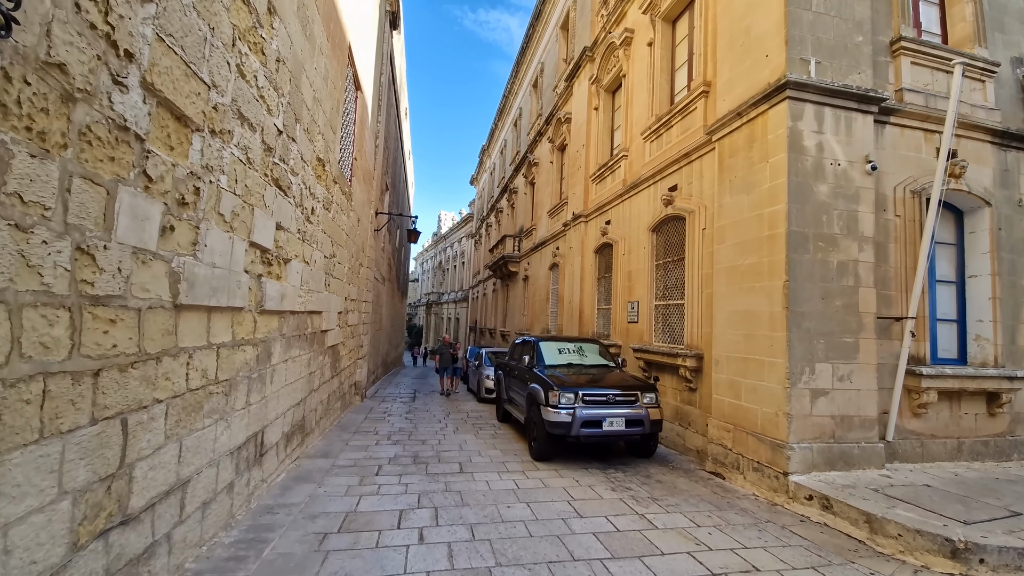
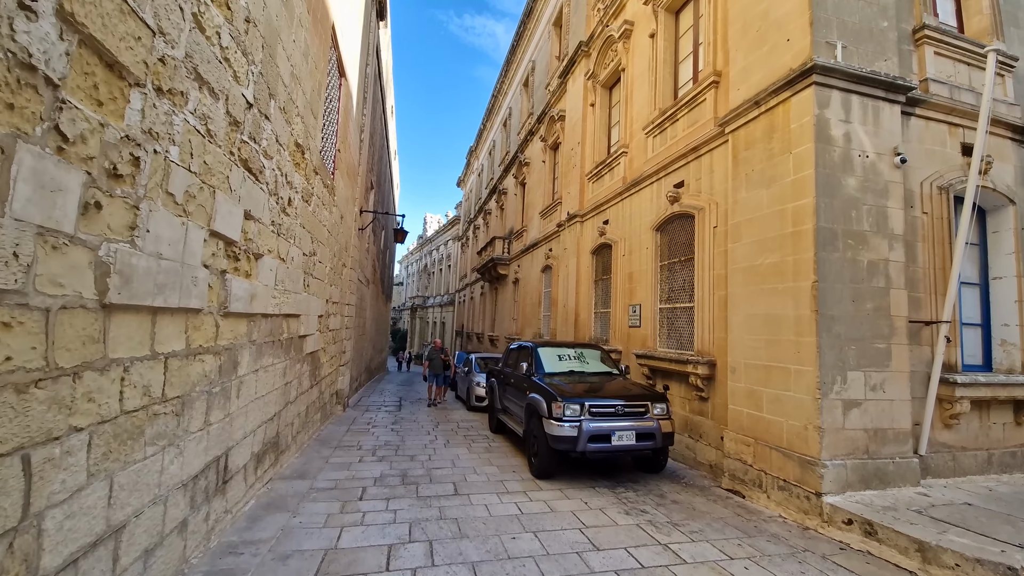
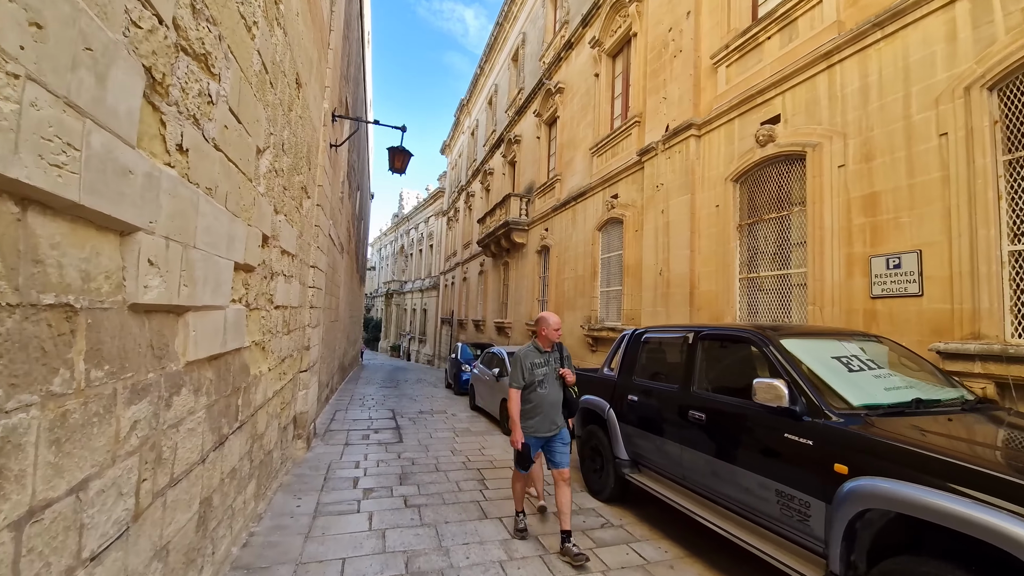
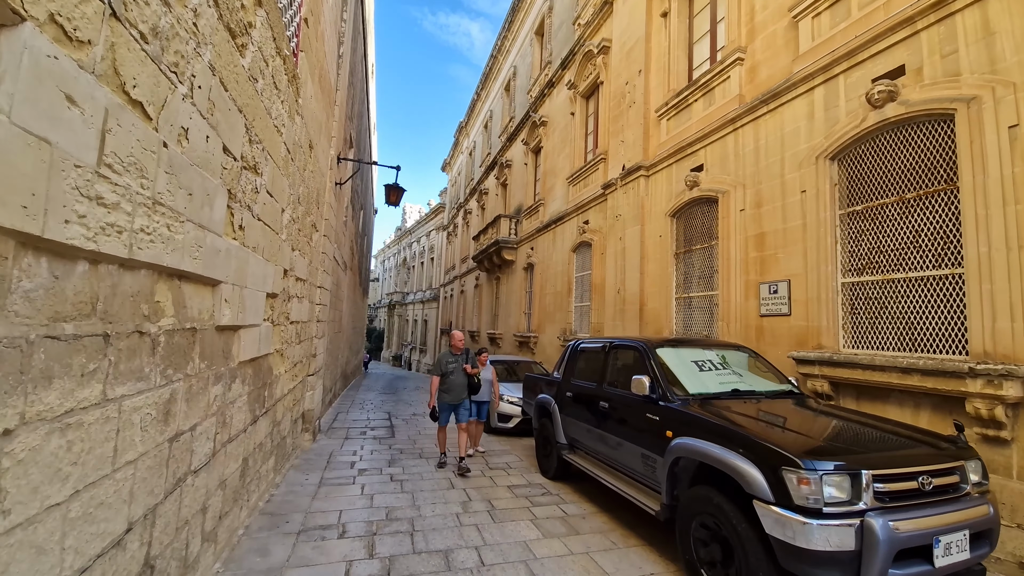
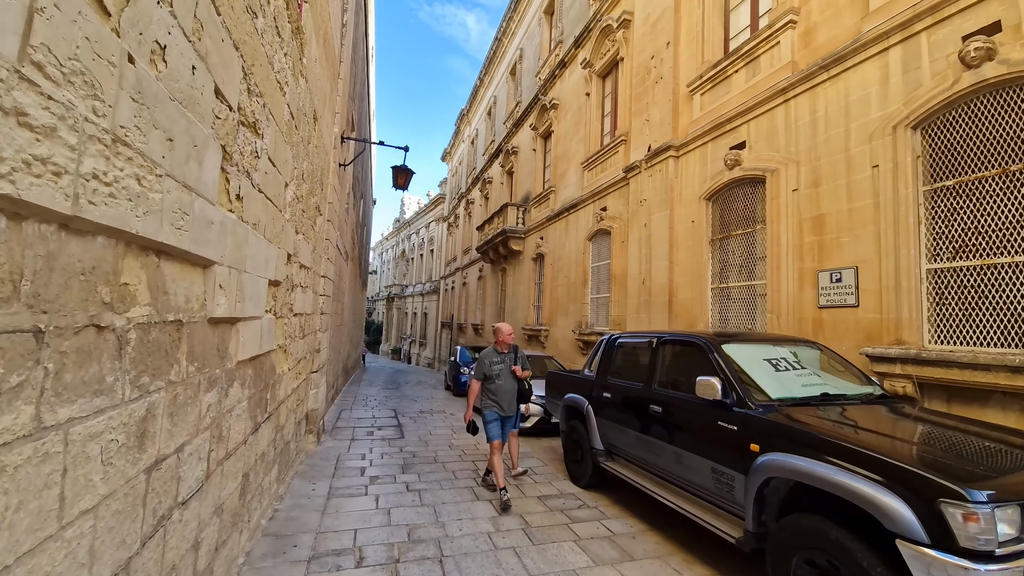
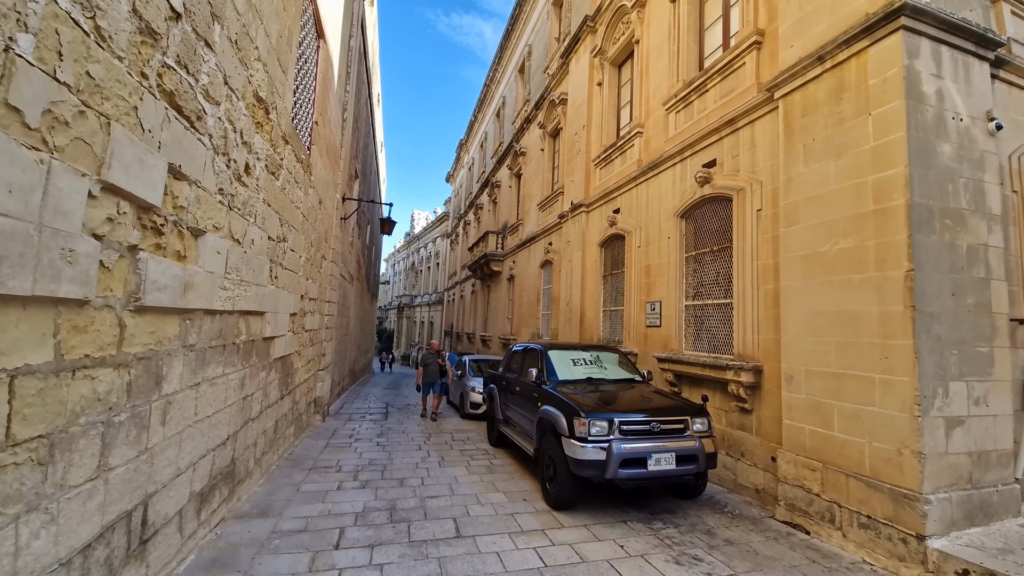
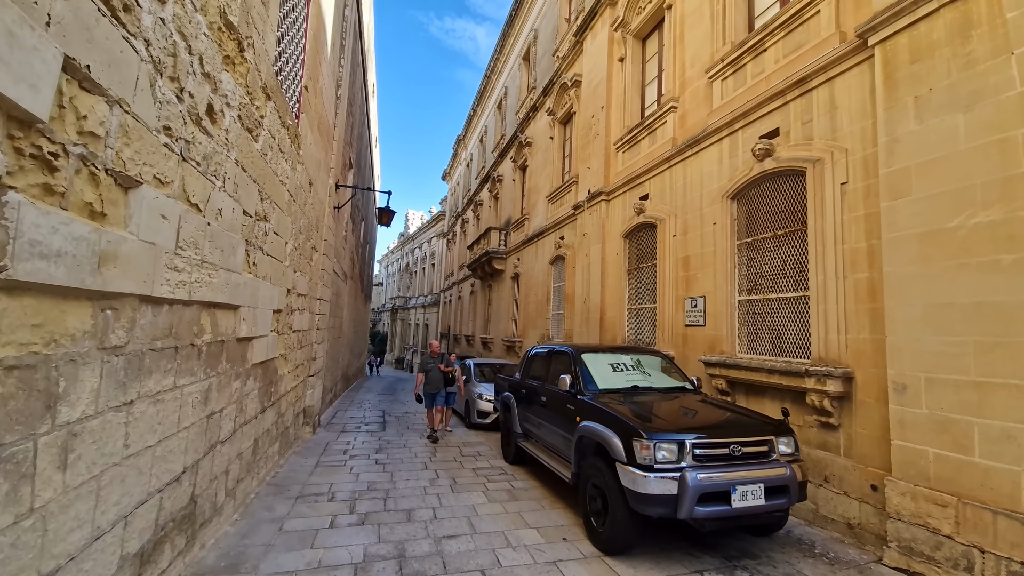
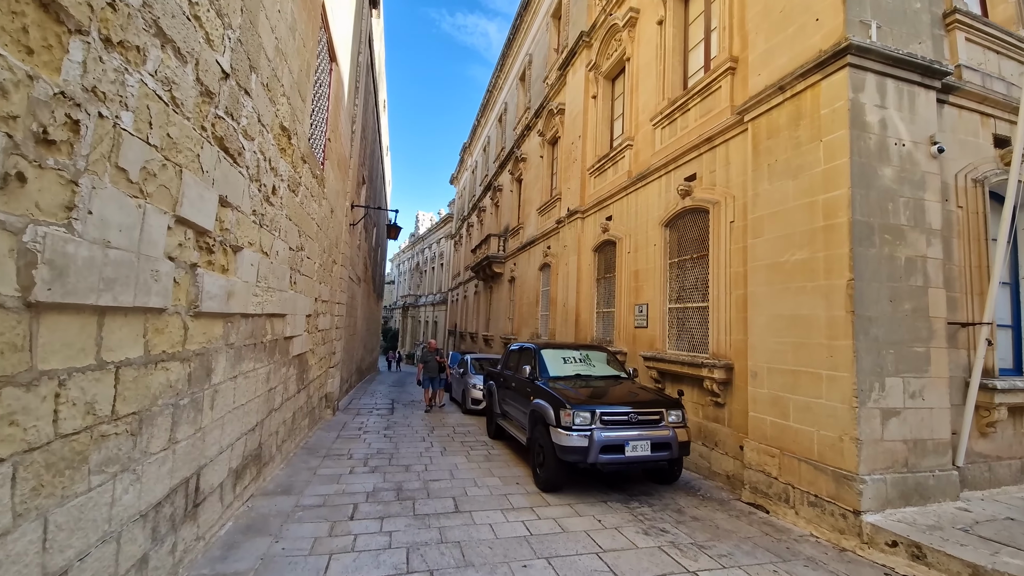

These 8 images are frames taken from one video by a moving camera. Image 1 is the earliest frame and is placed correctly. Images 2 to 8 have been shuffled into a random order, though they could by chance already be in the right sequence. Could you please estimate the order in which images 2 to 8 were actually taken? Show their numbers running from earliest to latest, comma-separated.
2, 8, 6, 7, 4, 5, 3
